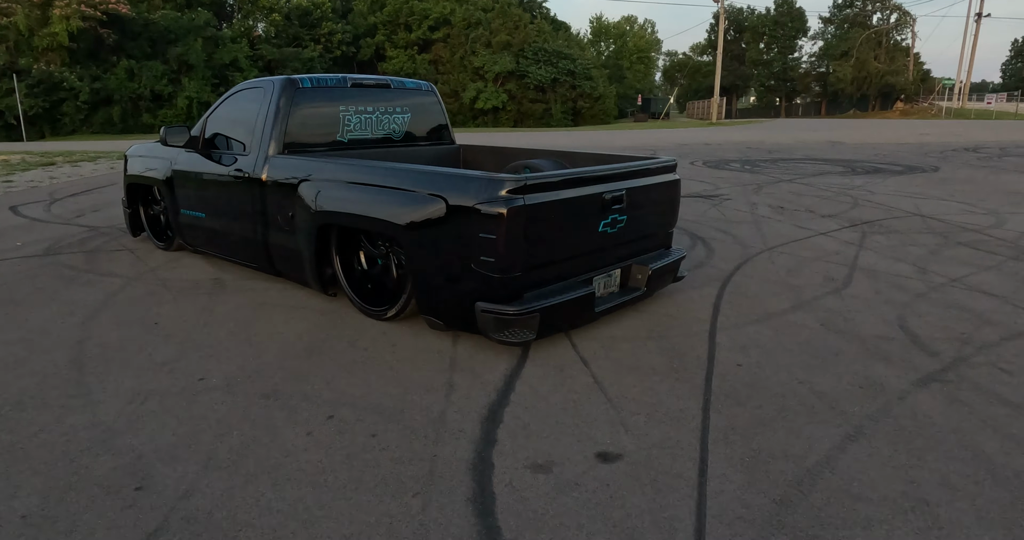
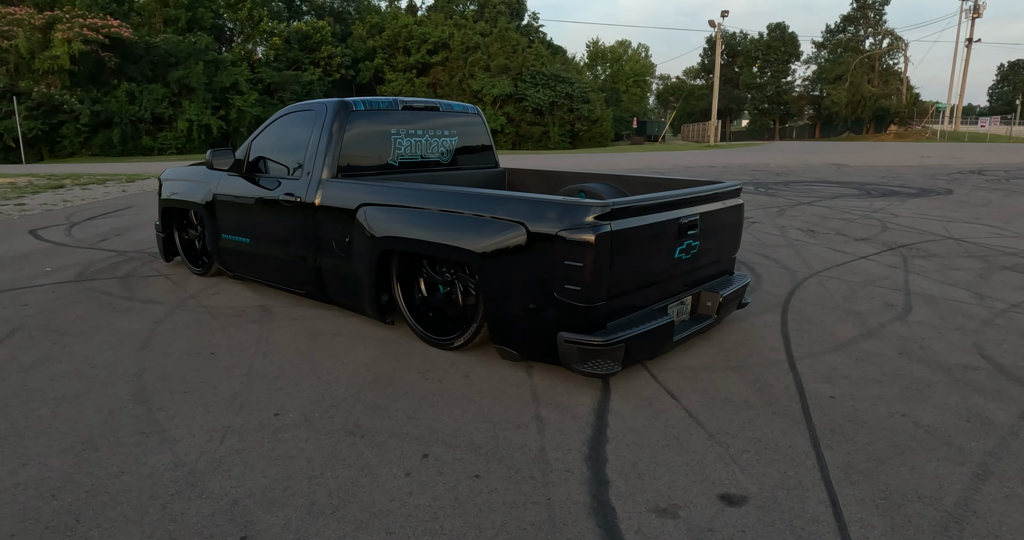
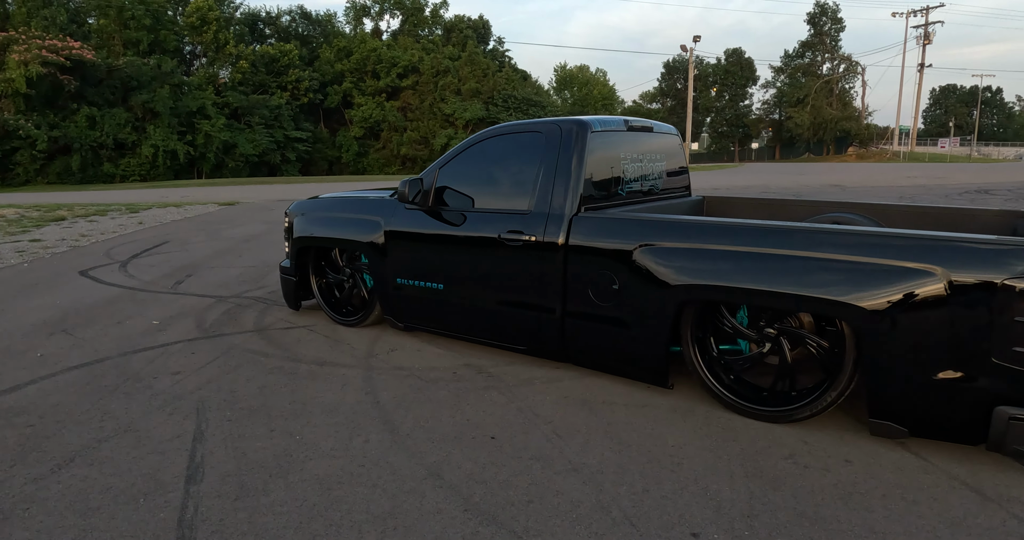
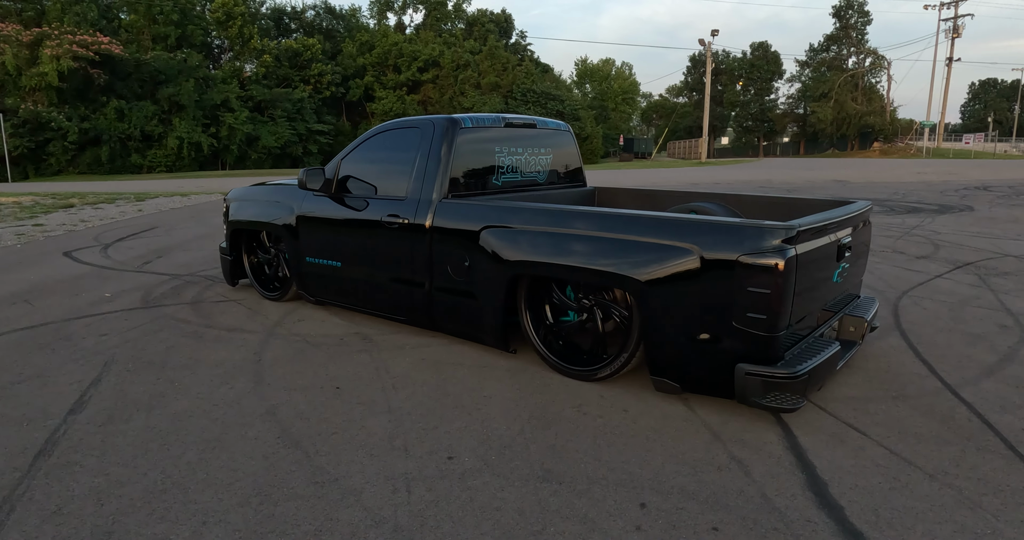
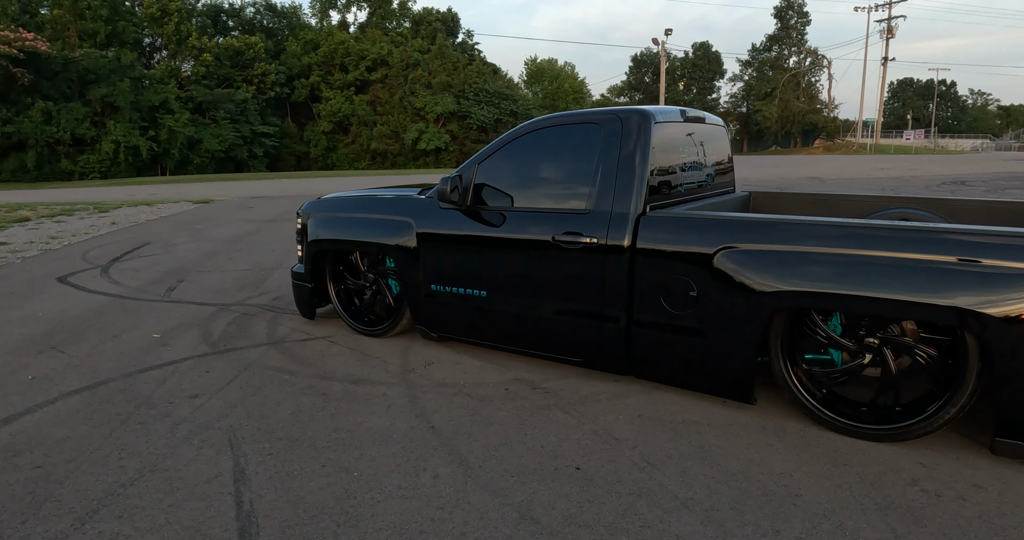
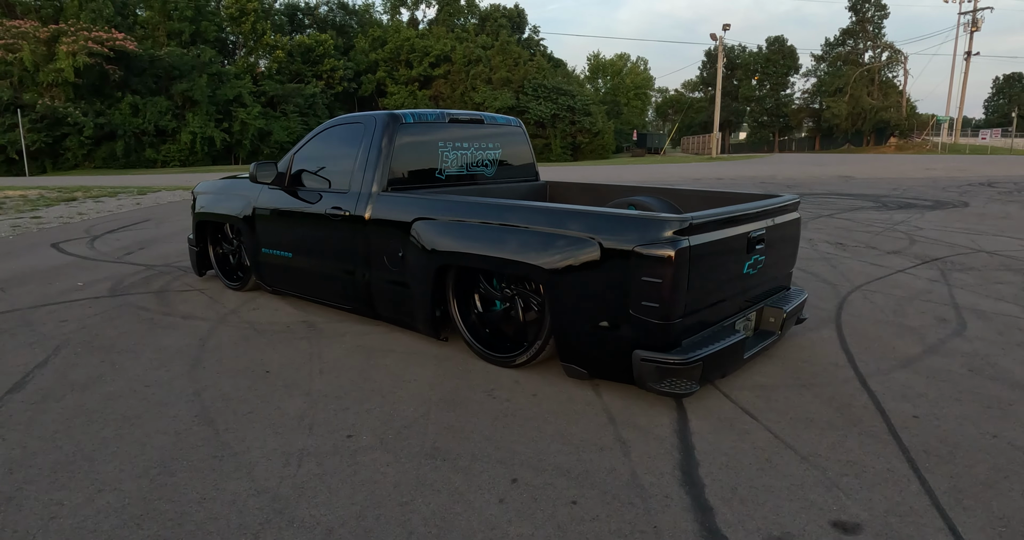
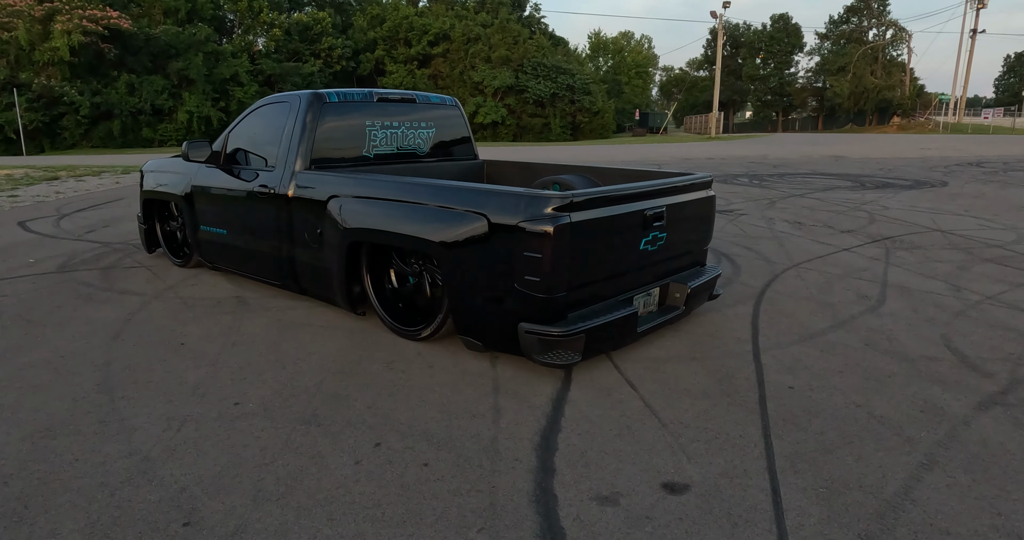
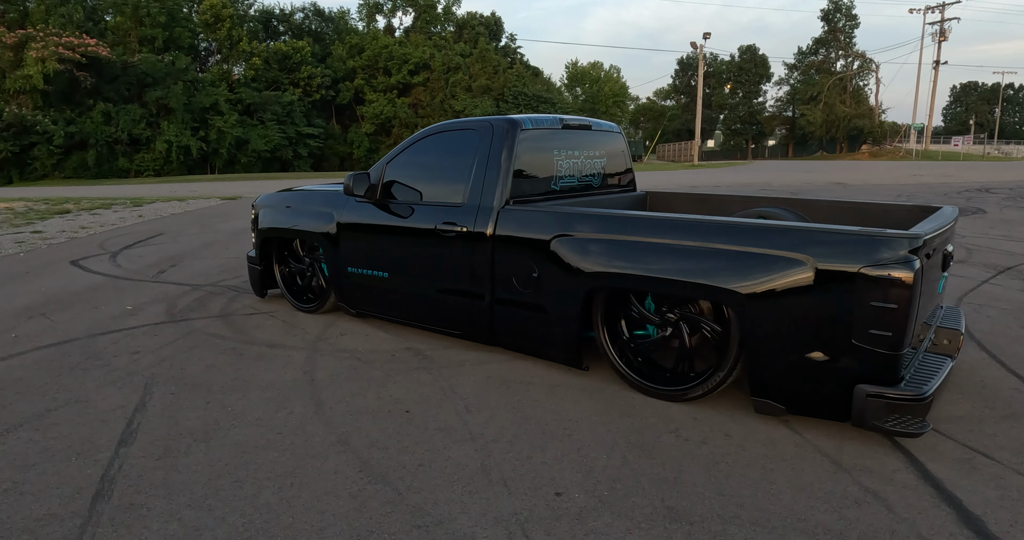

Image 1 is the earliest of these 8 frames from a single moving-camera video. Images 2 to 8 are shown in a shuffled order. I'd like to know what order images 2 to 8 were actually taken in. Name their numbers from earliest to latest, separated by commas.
7, 2, 6, 4, 8, 3, 5
